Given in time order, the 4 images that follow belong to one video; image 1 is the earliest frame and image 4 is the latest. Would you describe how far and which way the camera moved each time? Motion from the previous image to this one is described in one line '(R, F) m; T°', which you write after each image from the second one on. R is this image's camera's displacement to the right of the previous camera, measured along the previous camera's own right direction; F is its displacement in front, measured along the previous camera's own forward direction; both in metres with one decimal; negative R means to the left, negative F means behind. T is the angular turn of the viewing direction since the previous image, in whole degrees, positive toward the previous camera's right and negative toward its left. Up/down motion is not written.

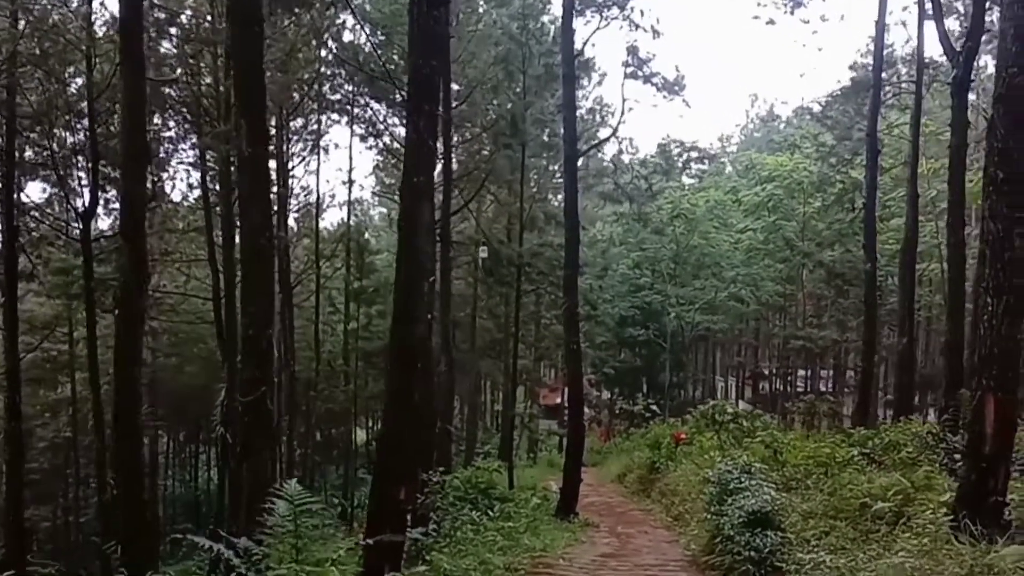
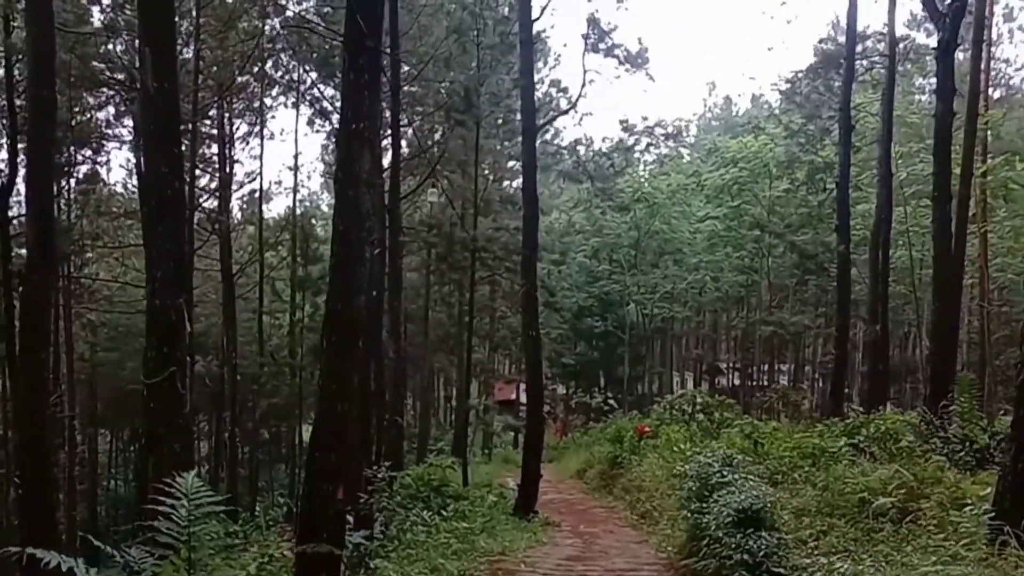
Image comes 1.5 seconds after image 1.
(0.0, +1.1) m; +3°
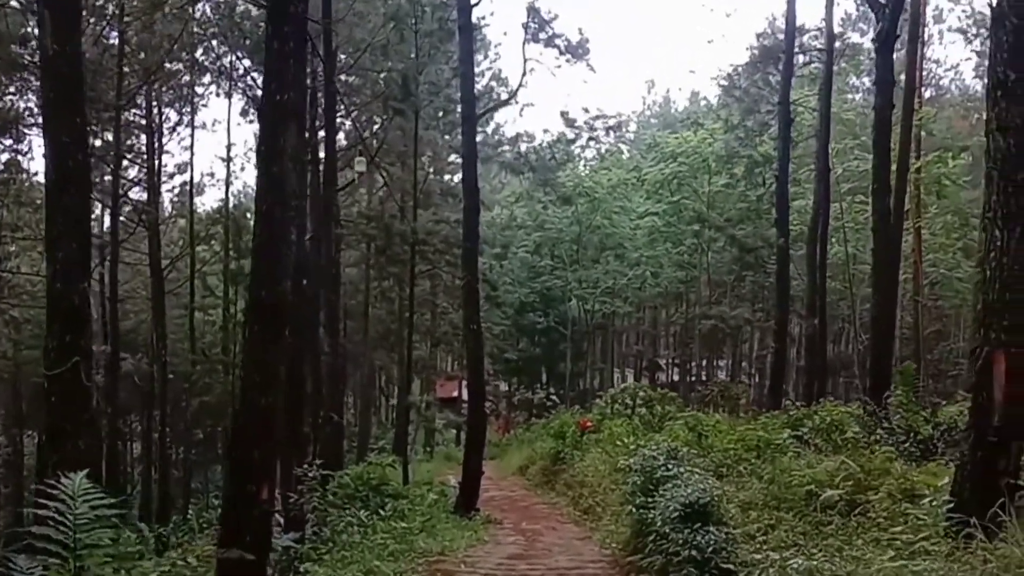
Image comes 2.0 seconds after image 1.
(0.0, +0.3) m; +4°
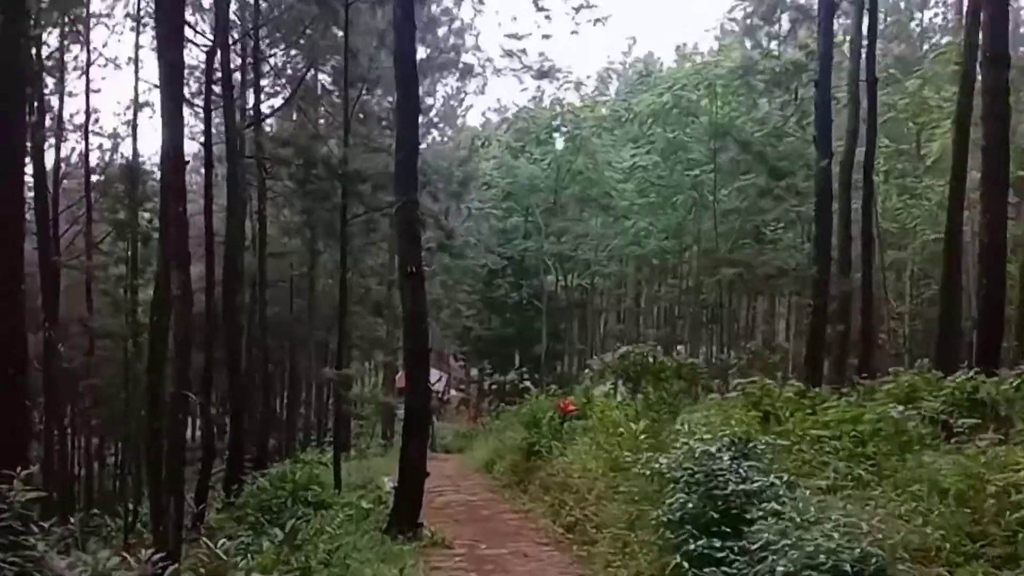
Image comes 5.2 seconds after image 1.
(+0.2, +3.9) m; +2°
